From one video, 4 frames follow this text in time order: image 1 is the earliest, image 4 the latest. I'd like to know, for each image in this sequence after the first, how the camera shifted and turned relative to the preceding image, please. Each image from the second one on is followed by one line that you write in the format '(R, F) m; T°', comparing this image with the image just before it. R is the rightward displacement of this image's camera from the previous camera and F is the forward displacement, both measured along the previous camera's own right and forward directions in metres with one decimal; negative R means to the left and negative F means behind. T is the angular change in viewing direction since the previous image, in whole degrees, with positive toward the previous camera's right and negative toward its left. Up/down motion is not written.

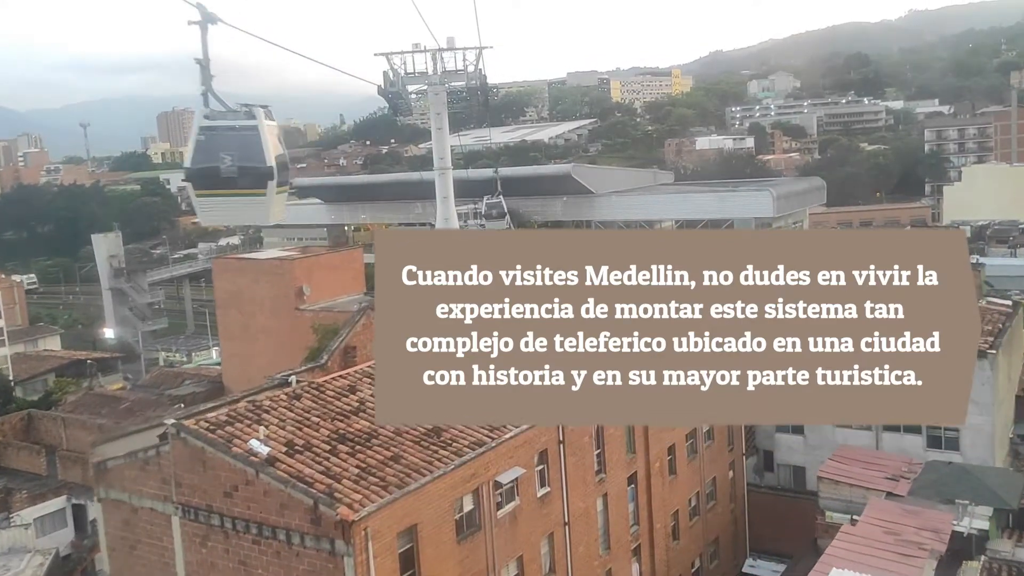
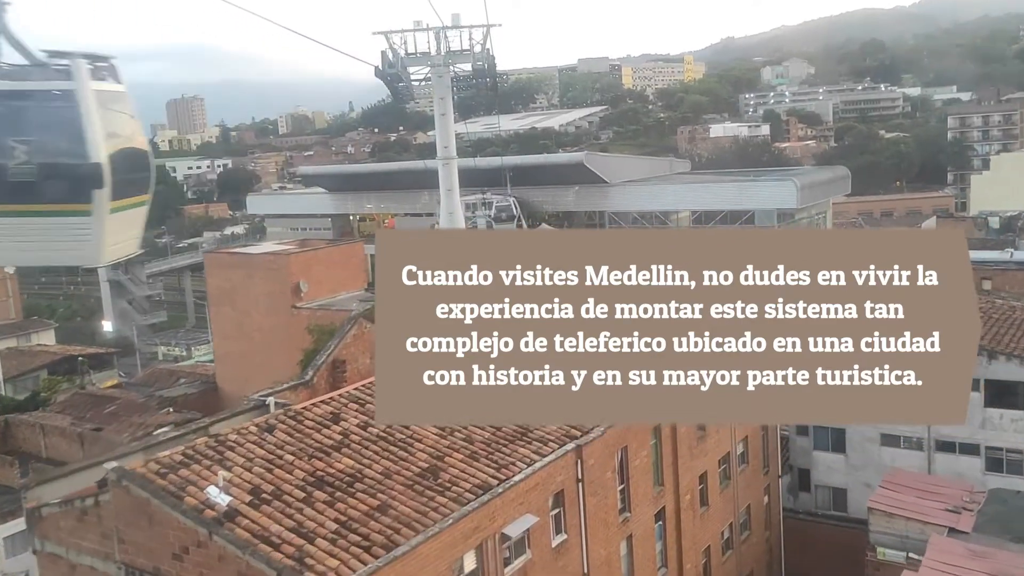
(0.0, +1.4) m; -1°
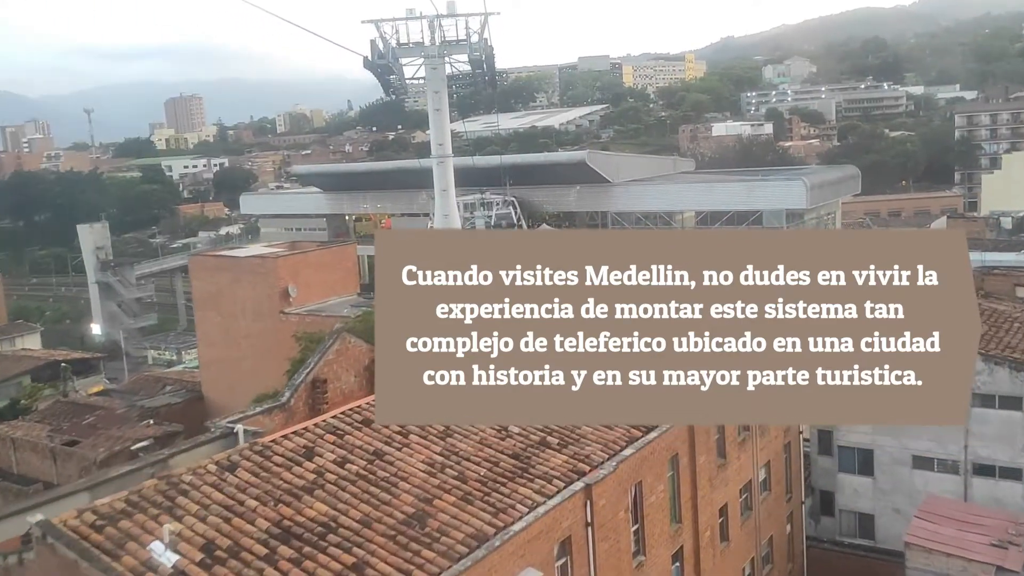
(0.0, +1.0) m; 0°
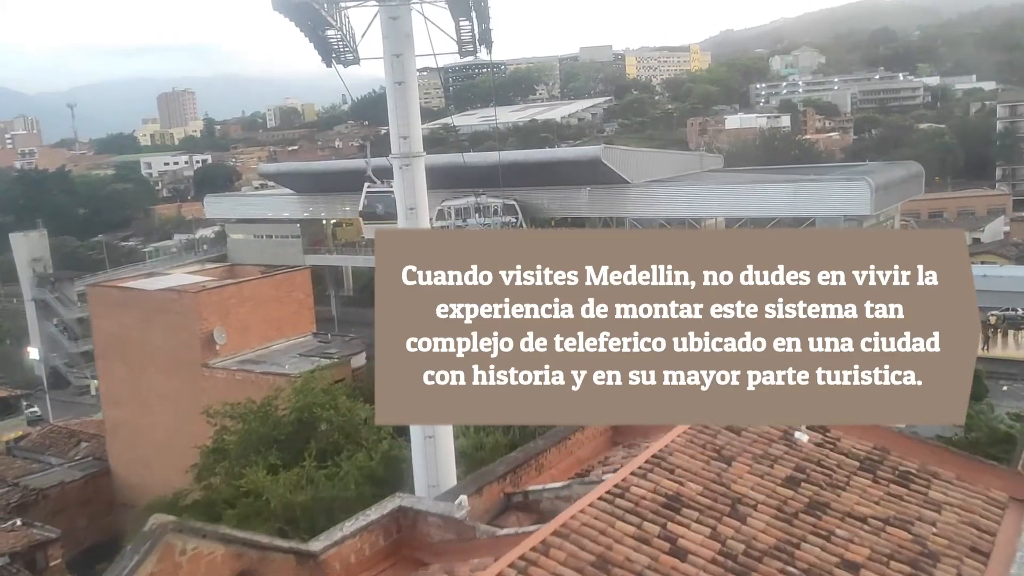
(-0.1, +5.2) m; 0°
